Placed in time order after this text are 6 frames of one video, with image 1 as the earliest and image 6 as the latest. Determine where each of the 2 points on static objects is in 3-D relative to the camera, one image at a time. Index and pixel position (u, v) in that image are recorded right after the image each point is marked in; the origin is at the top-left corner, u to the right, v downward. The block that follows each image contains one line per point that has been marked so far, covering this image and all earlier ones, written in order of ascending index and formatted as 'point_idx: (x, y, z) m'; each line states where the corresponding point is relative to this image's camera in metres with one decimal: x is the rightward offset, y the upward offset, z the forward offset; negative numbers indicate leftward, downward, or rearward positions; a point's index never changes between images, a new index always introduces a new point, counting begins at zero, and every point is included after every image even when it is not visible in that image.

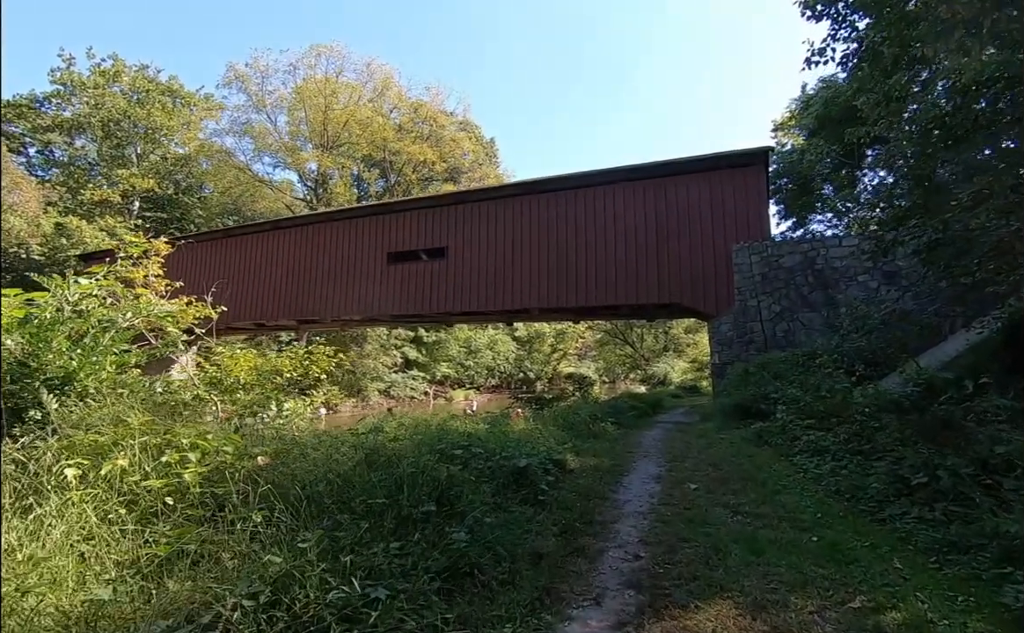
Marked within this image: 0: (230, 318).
0: (-7.9, 0.0, +14.7) m
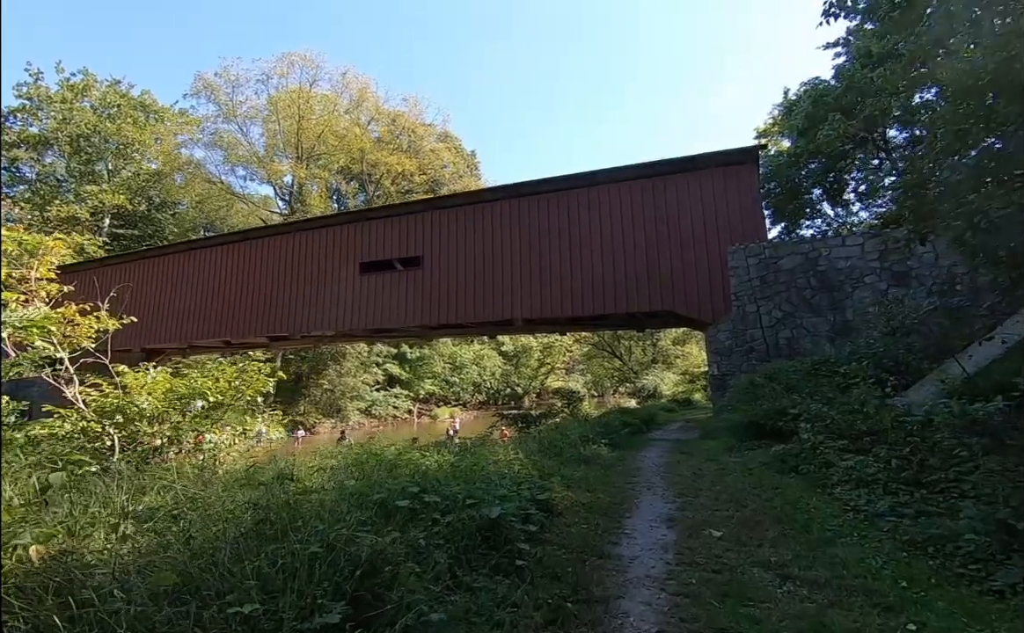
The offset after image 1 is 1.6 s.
0: (-8.3, -0.5, +13.7) m
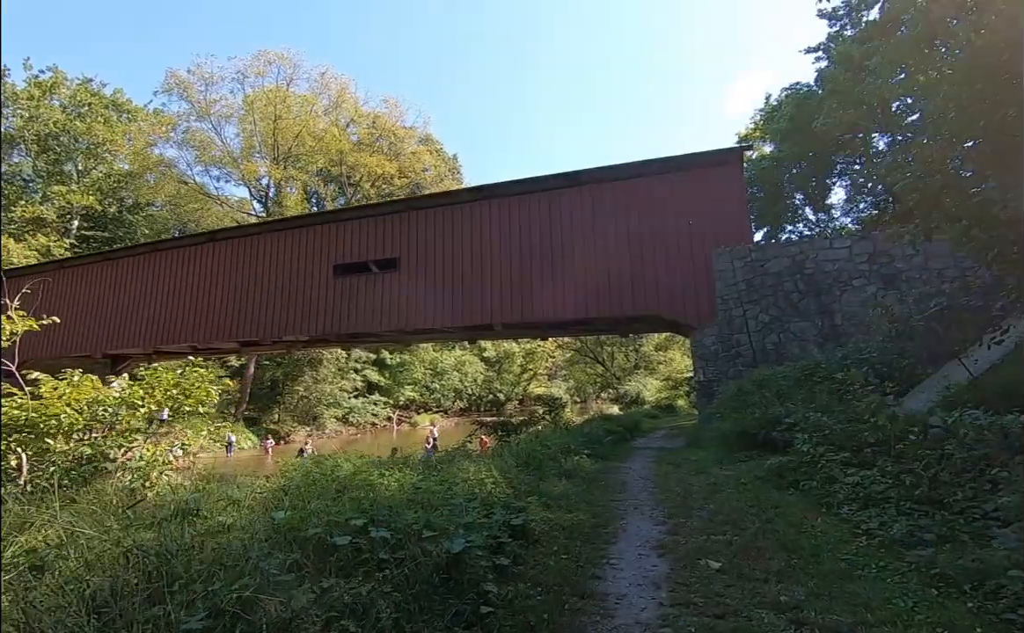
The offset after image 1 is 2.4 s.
0: (-8.8, -0.6, +13.1) m
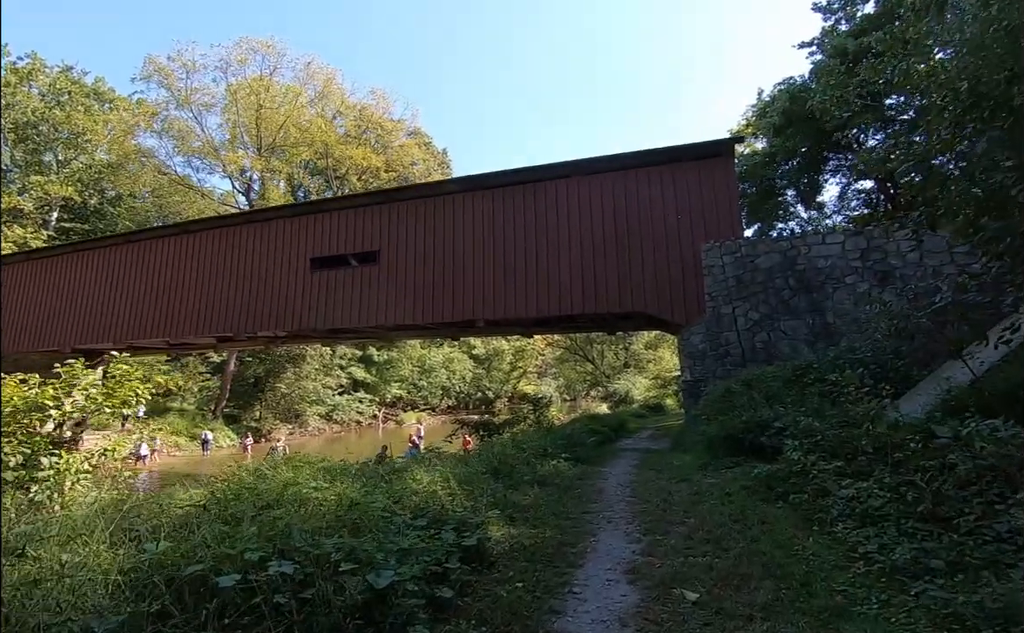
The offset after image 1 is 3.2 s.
0: (-9.2, -0.5, +12.6) m
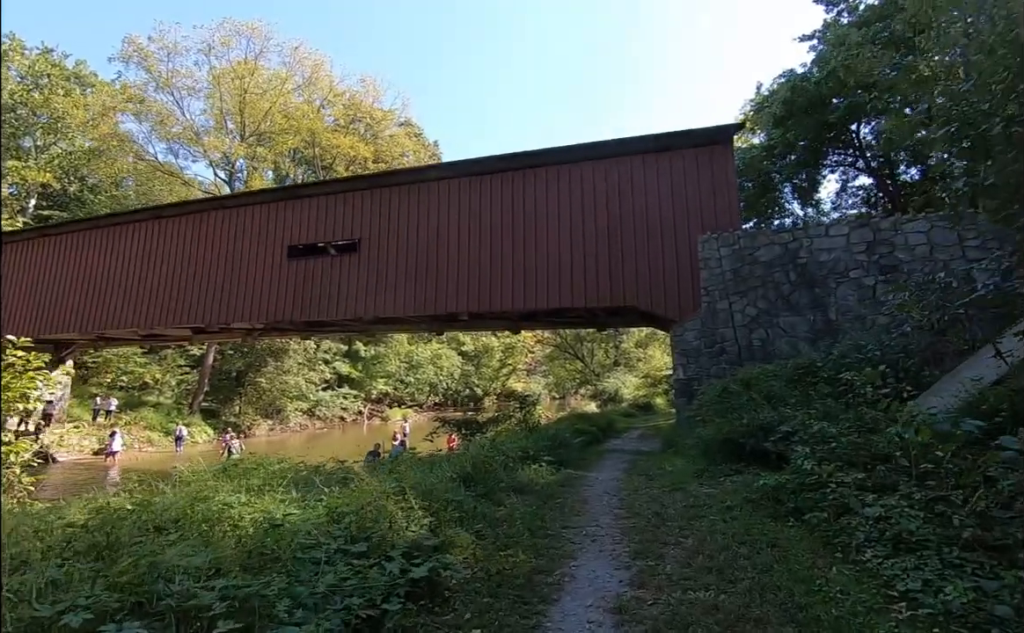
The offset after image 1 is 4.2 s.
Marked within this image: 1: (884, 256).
0: (-9.5, -0.2, +11.9) m
1: (+5.0, +0.8, +7.1) m
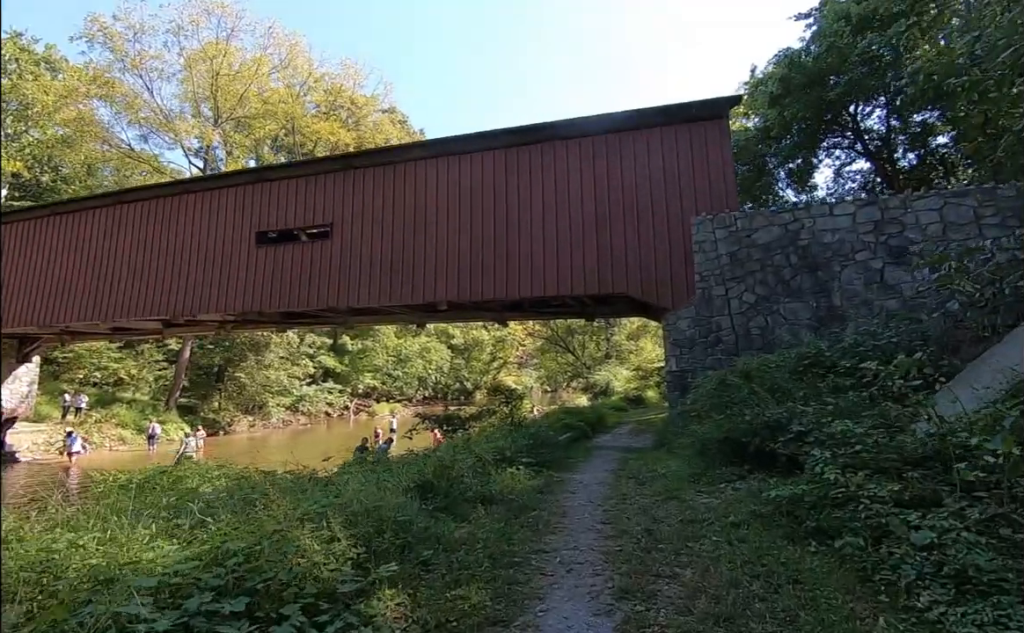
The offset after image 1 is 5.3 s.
0: (-9.8, 0.0, +11.2) m
1: (+4.7, +1.0, +6.6) m
